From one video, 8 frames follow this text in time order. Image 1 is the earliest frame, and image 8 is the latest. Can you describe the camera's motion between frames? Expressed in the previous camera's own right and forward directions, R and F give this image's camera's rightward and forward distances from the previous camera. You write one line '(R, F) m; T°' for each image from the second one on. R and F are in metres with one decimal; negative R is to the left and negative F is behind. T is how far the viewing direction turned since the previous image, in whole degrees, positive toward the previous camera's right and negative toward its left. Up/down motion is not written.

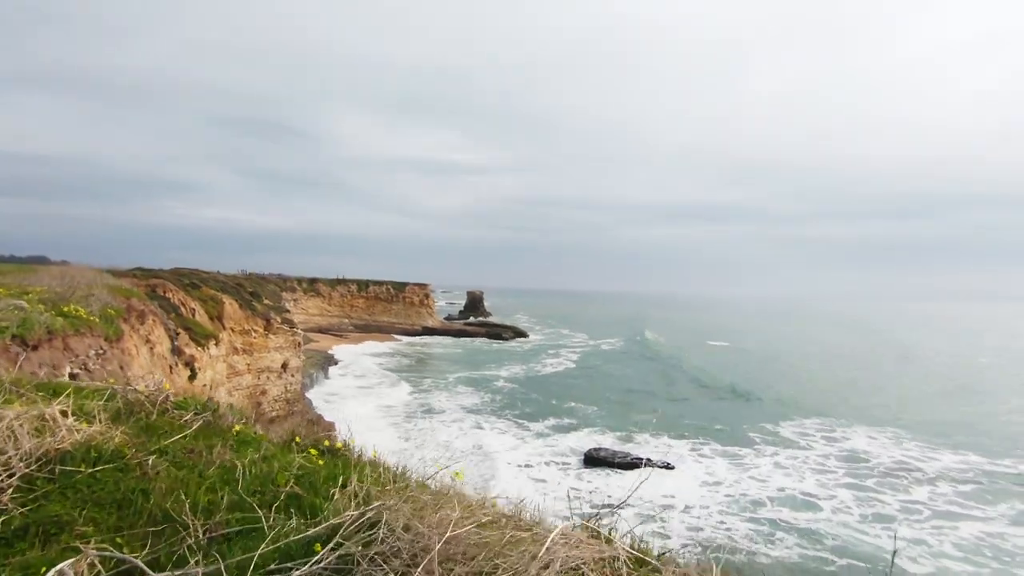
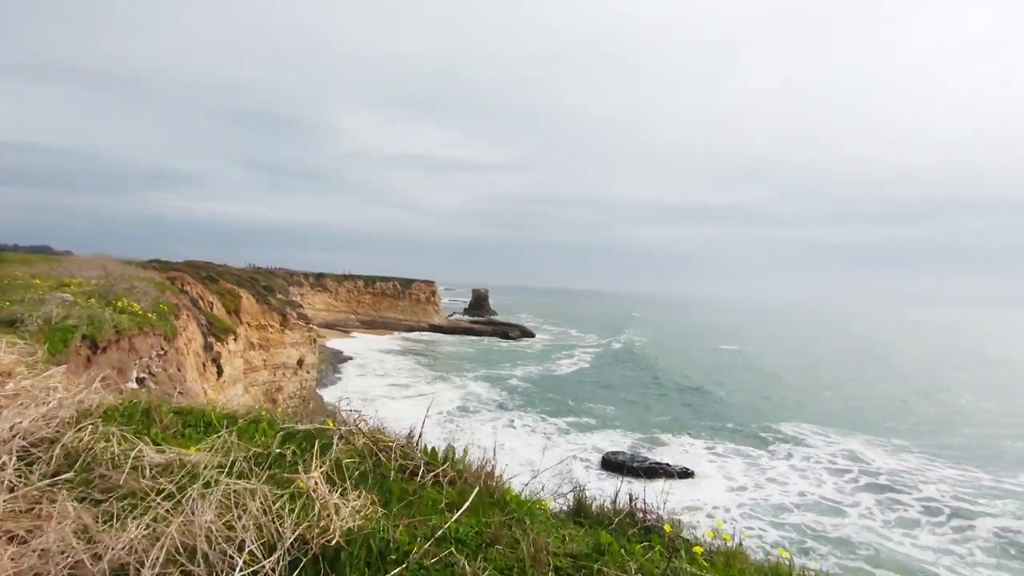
(-0.6, +0.3) m; 0°
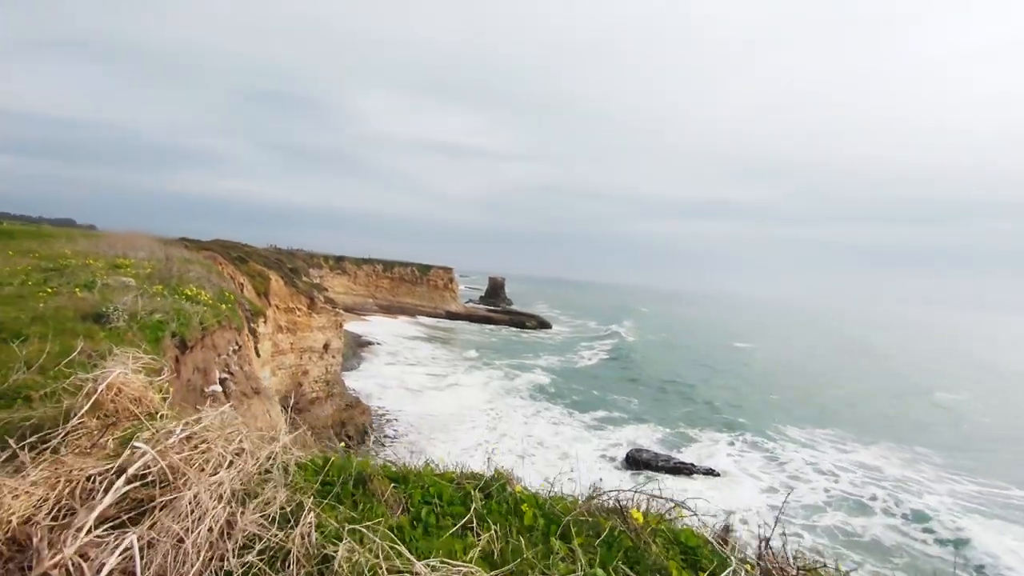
(-0.5, +0.3) m; -1°
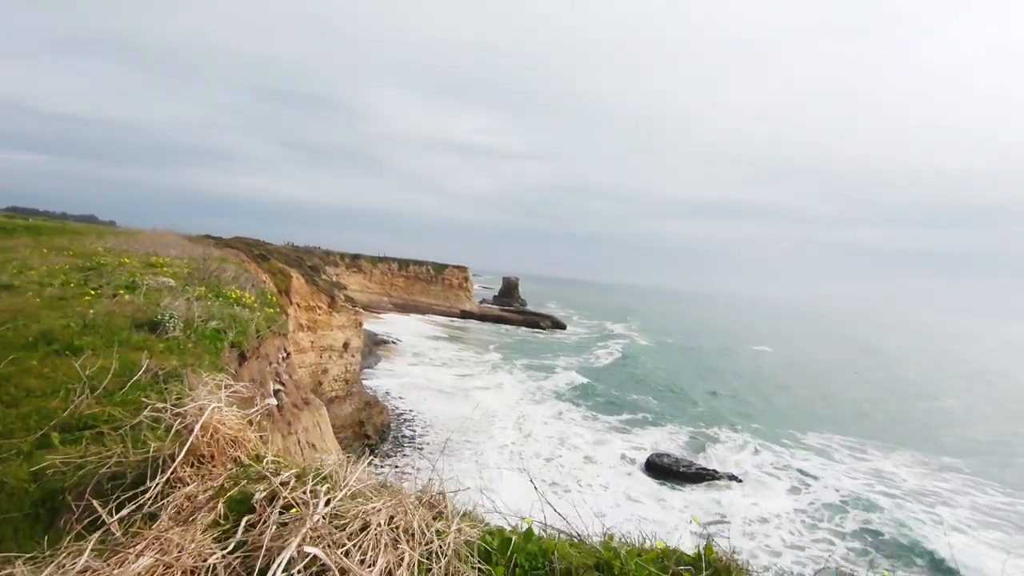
(-0.3, +0.2) m; -1°
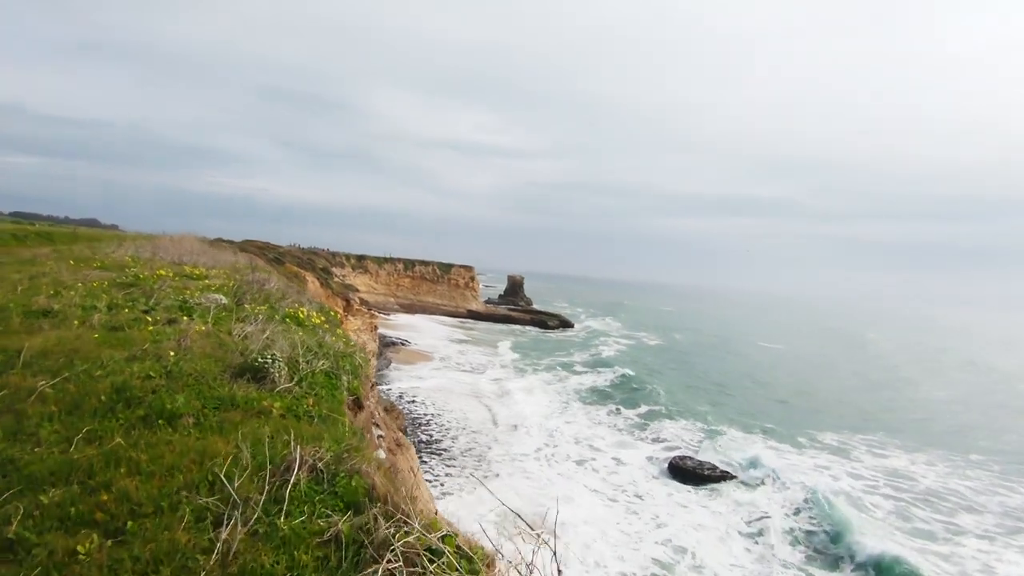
(-0.5, +0.4) m; 0°
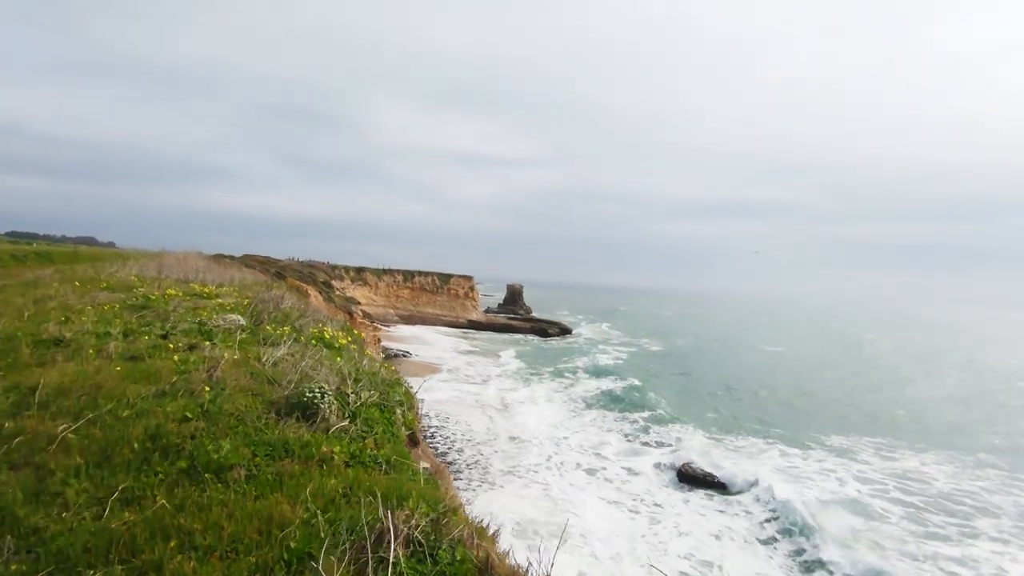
(-0.2, +0.1) m; 0°
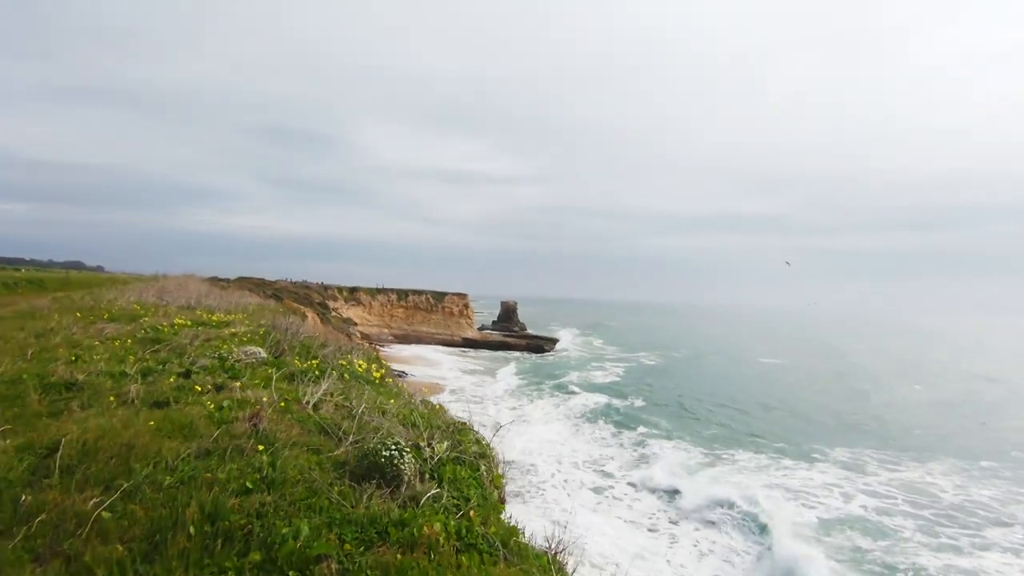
(-0.2, +0.2) m; +1°
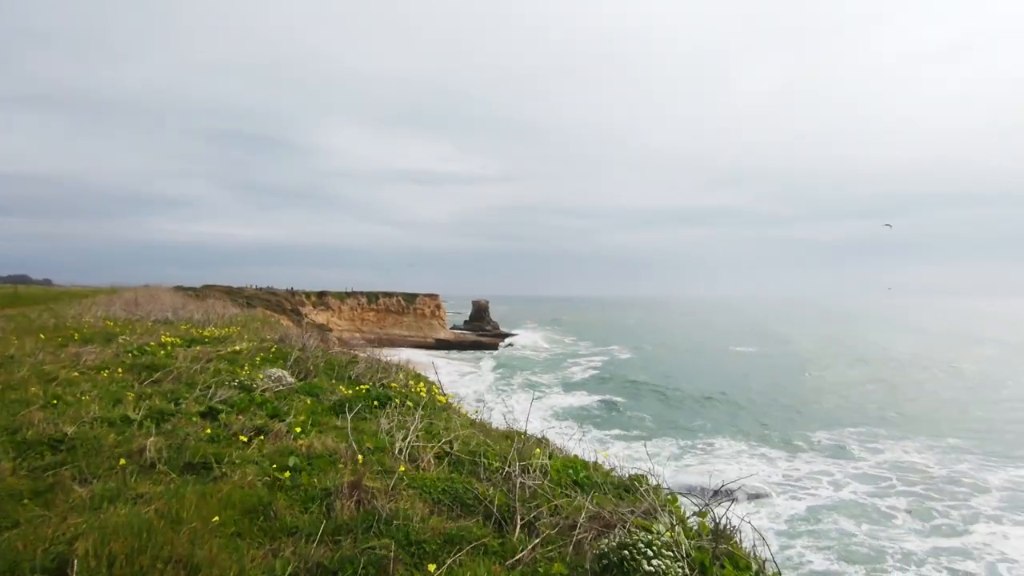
(-0.4, +0.4) m; +3°
